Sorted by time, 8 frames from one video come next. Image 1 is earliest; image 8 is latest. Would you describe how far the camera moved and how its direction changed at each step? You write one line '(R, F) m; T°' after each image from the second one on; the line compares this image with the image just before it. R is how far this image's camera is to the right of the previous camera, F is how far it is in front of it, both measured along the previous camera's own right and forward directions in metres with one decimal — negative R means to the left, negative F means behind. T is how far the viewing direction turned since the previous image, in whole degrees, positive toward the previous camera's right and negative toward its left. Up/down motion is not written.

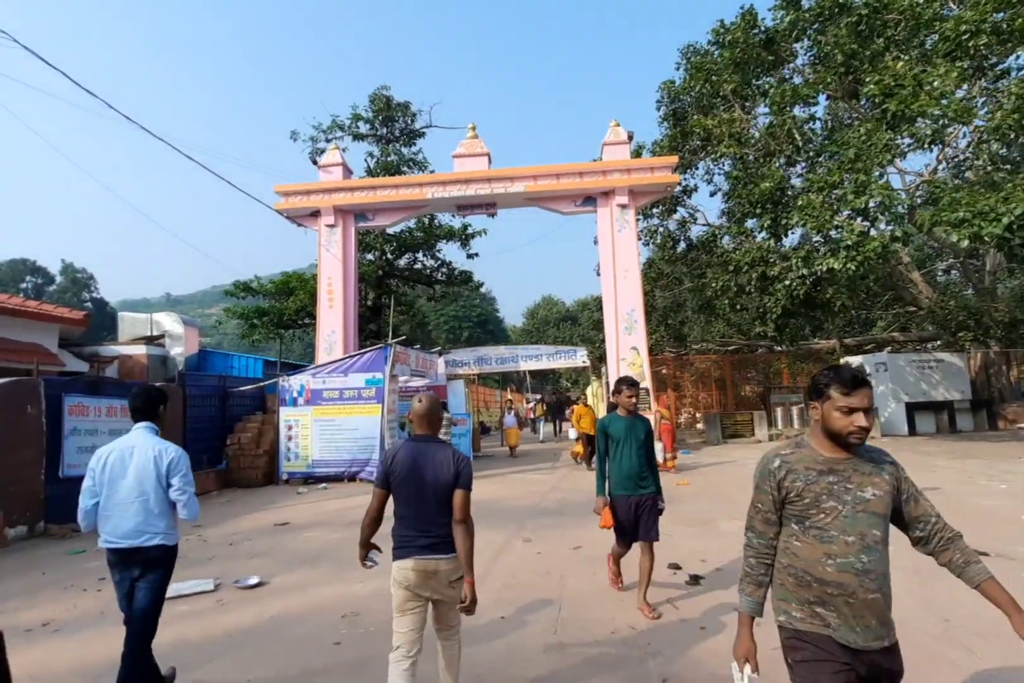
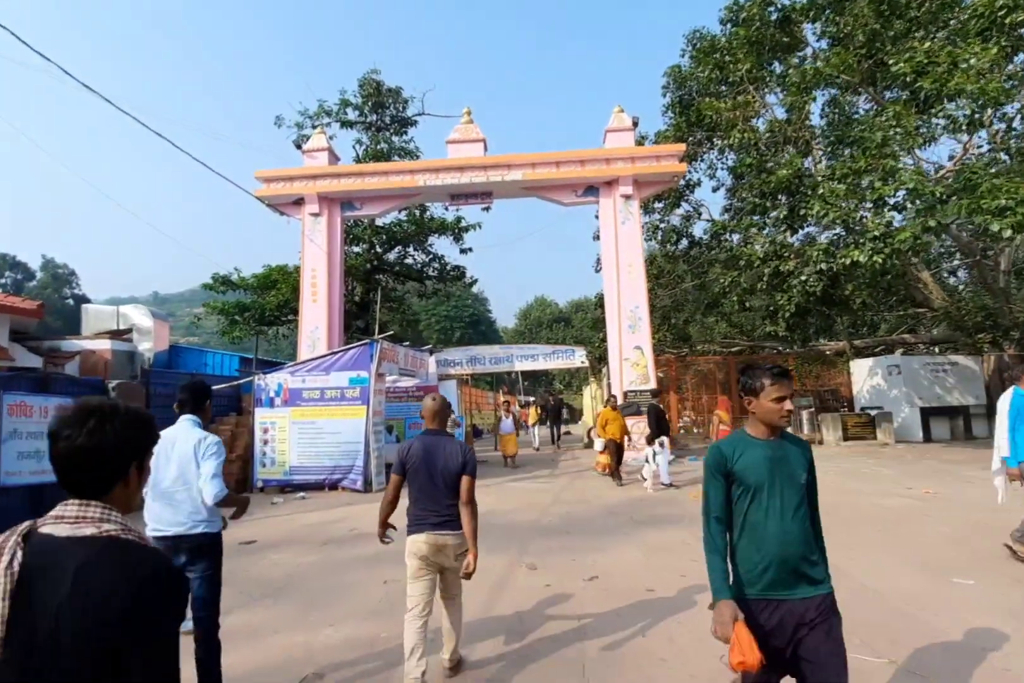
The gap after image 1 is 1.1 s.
(-0.1, +1.0) m; +1°
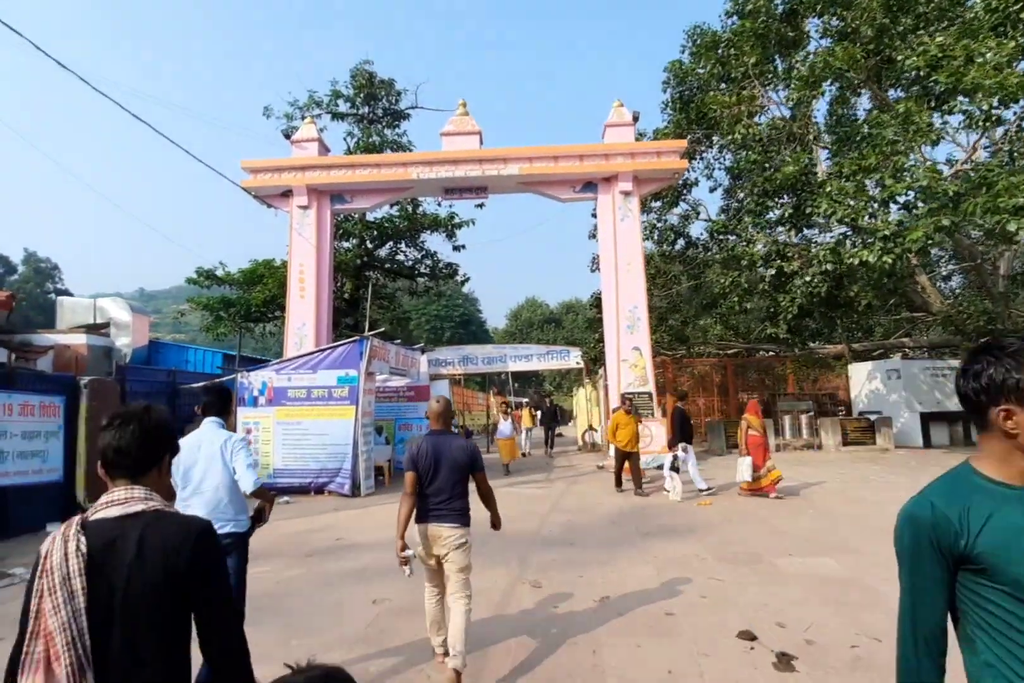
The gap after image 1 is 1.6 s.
(-0.1, +0.5) m; +1°
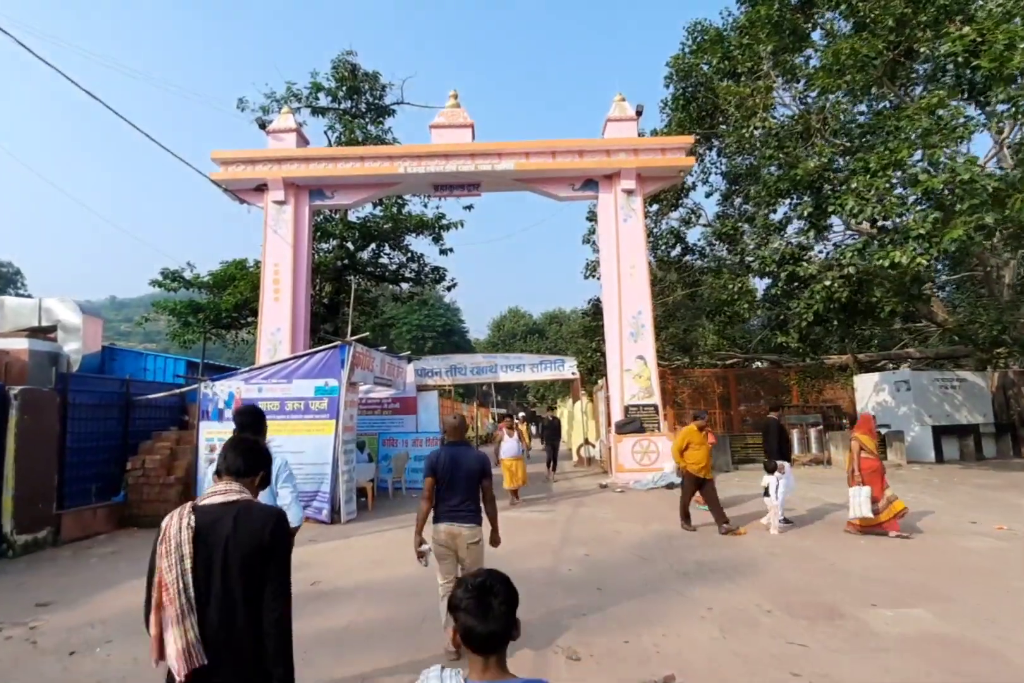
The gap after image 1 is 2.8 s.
(-0.3, +1.1) m; +2°
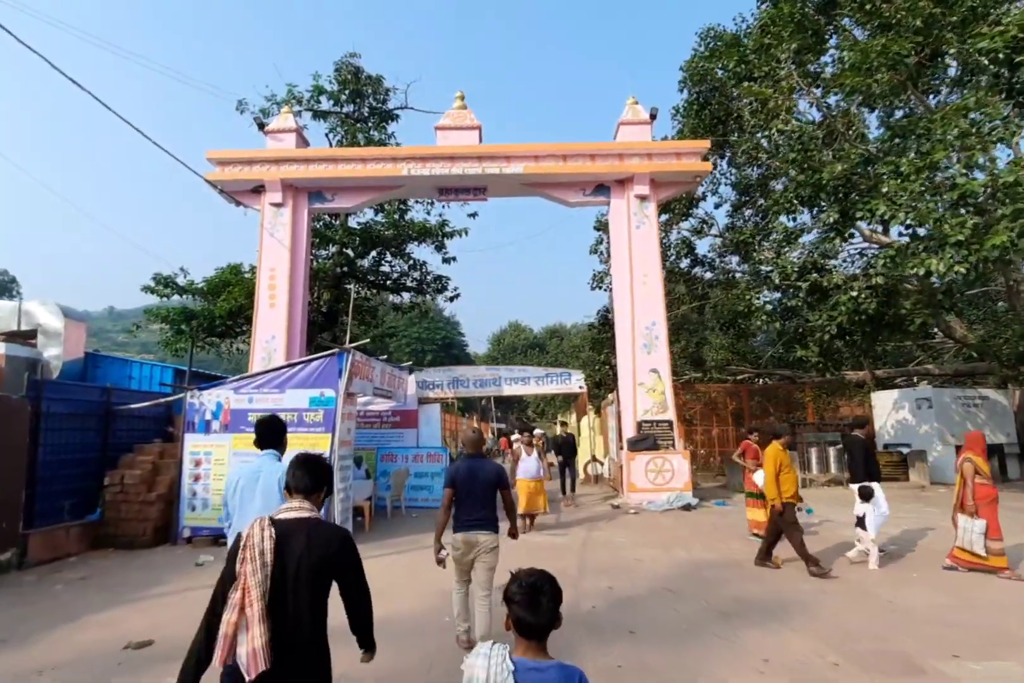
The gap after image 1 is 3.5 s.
(-0.2, +0.7) m; 0°
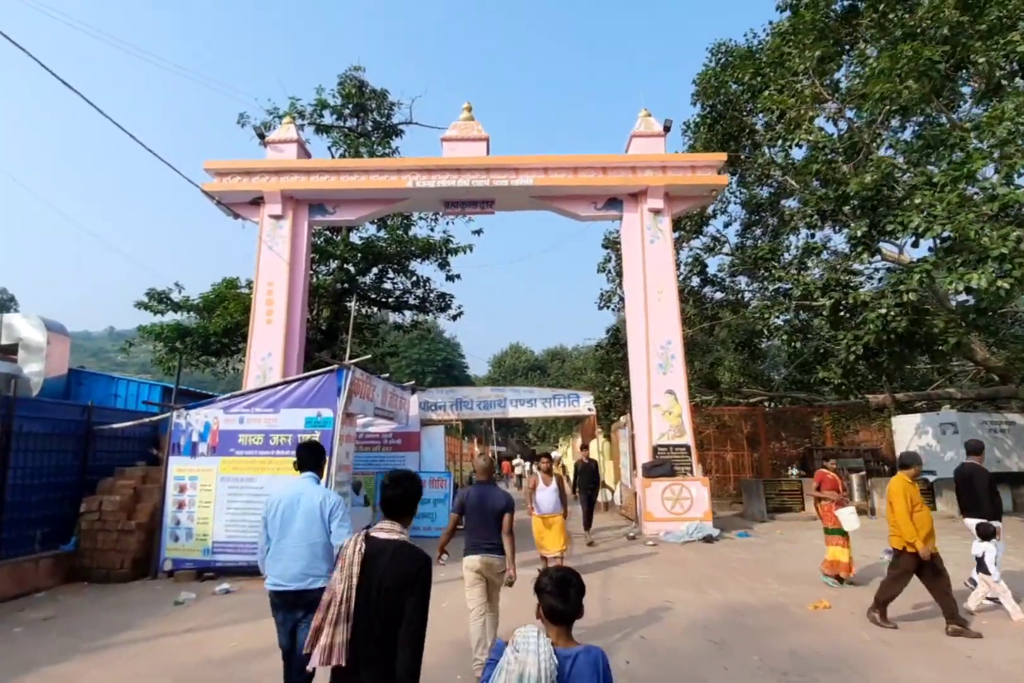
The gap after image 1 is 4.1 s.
(-0.2, +0.6) m; 0°
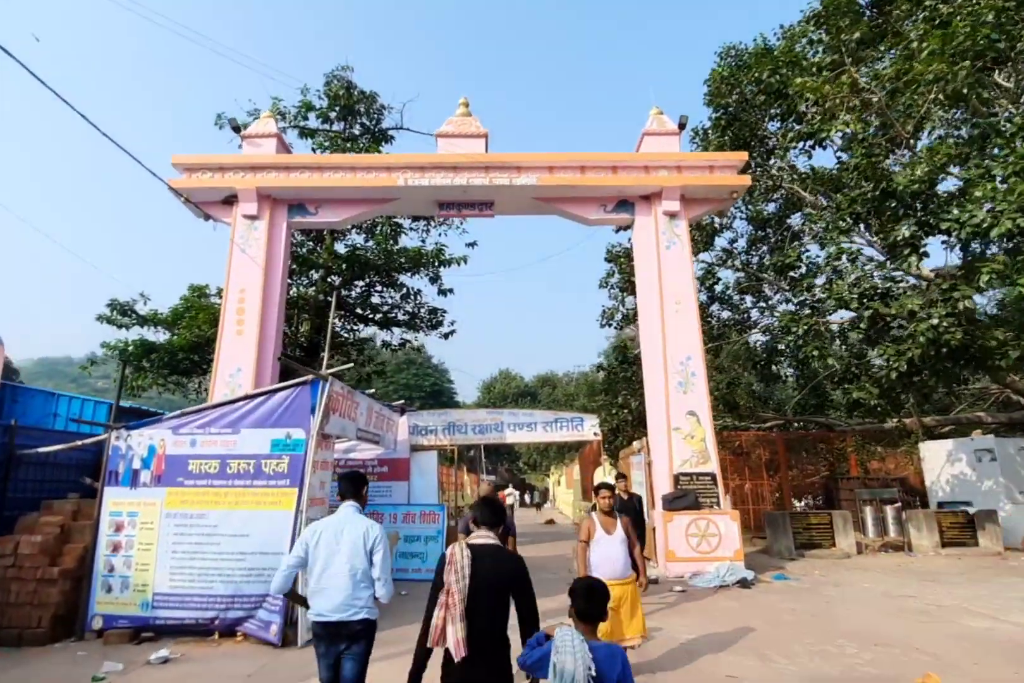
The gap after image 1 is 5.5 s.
(-0.3, +1.3) m; +1°
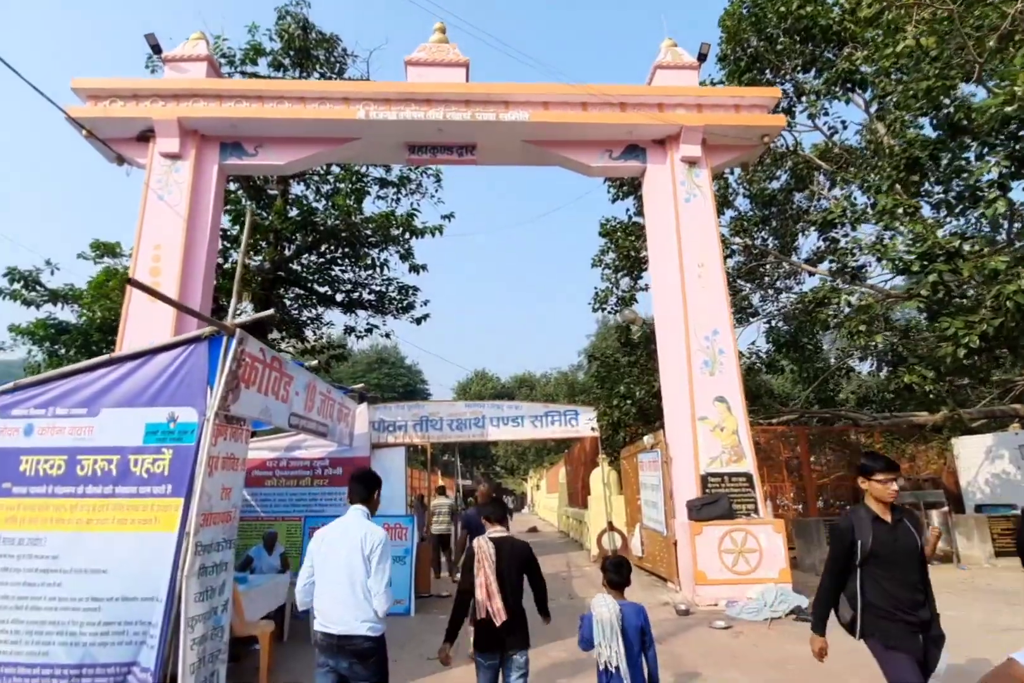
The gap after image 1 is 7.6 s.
(-0.2, +2.1) m; +2°
